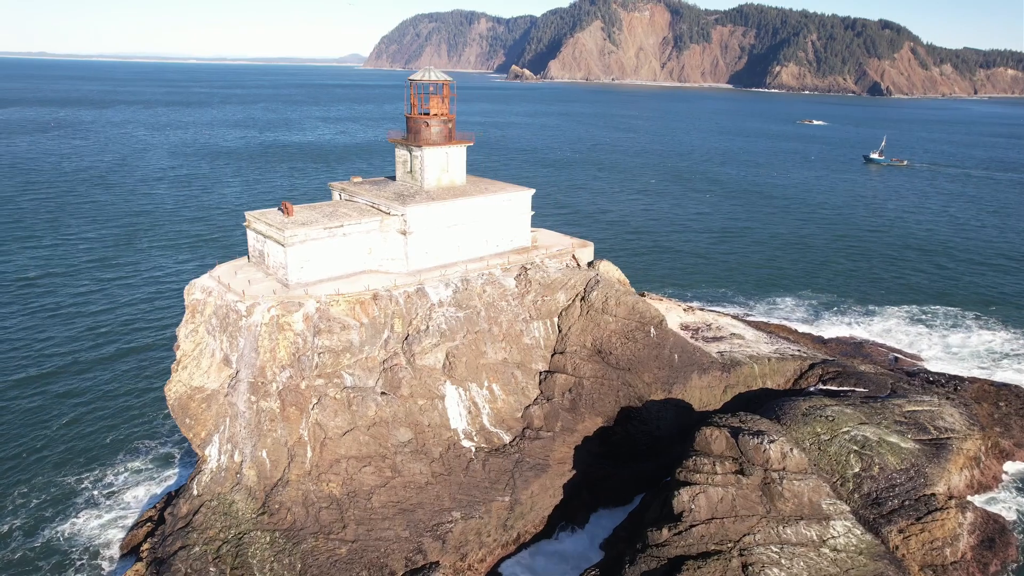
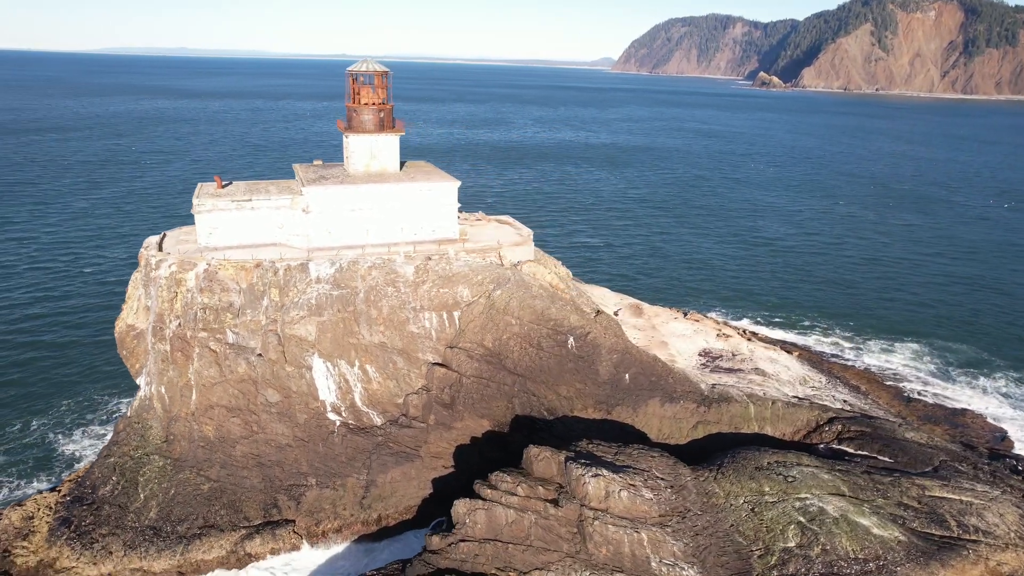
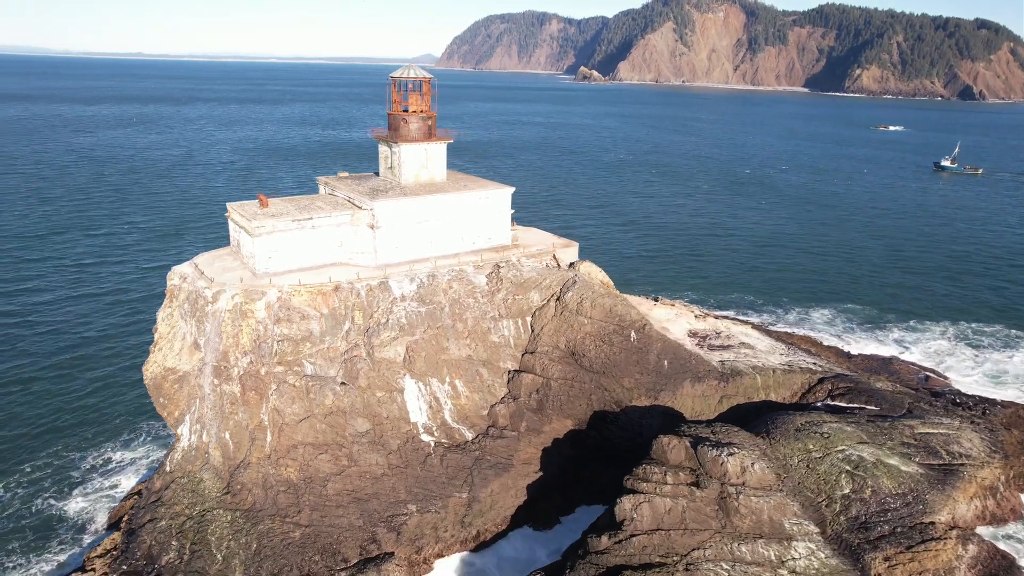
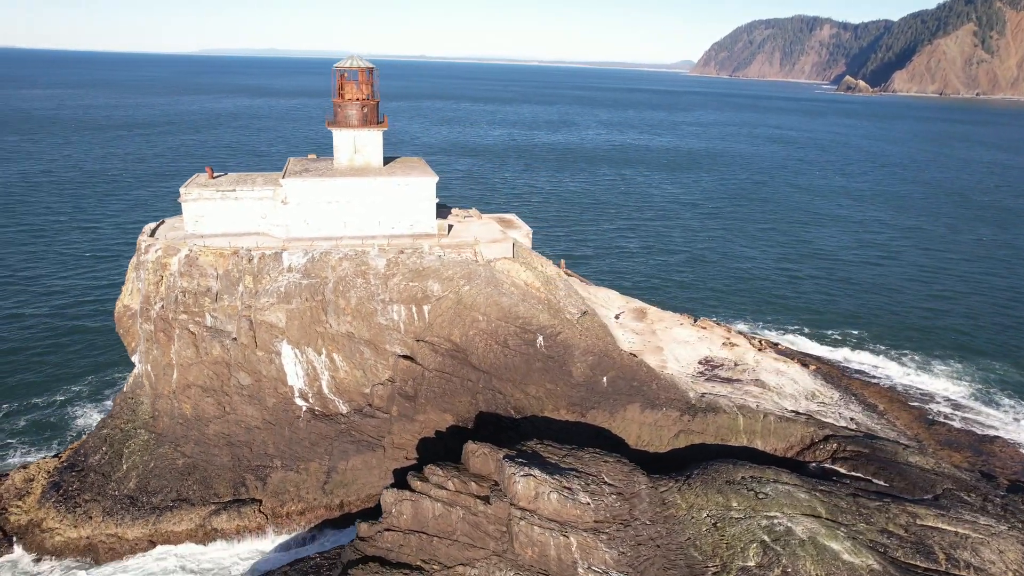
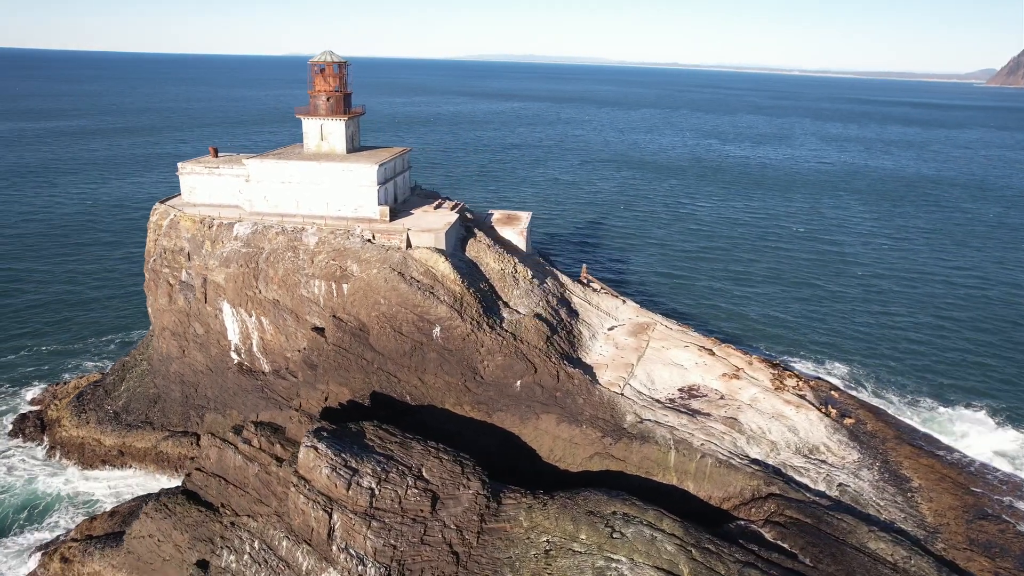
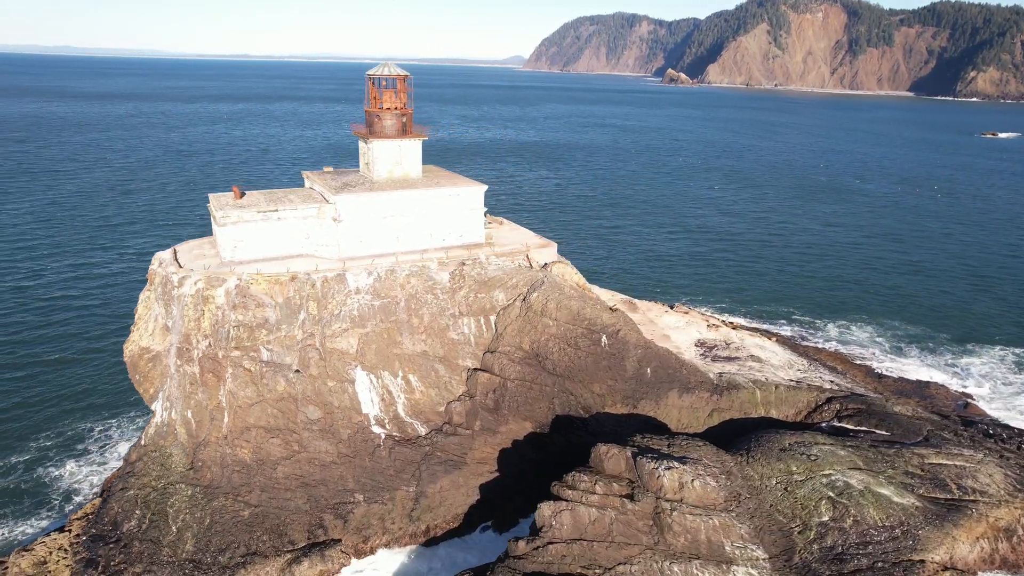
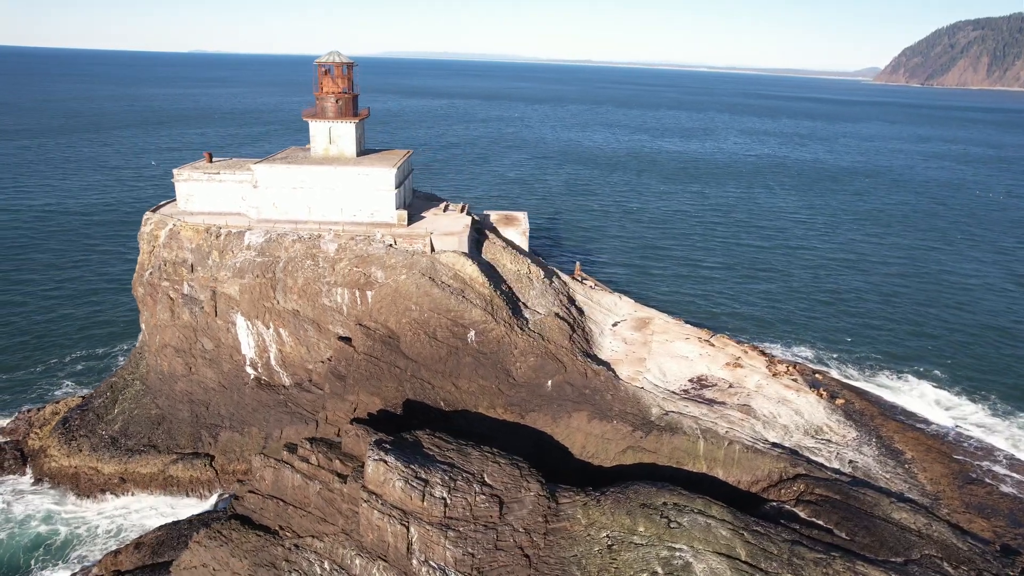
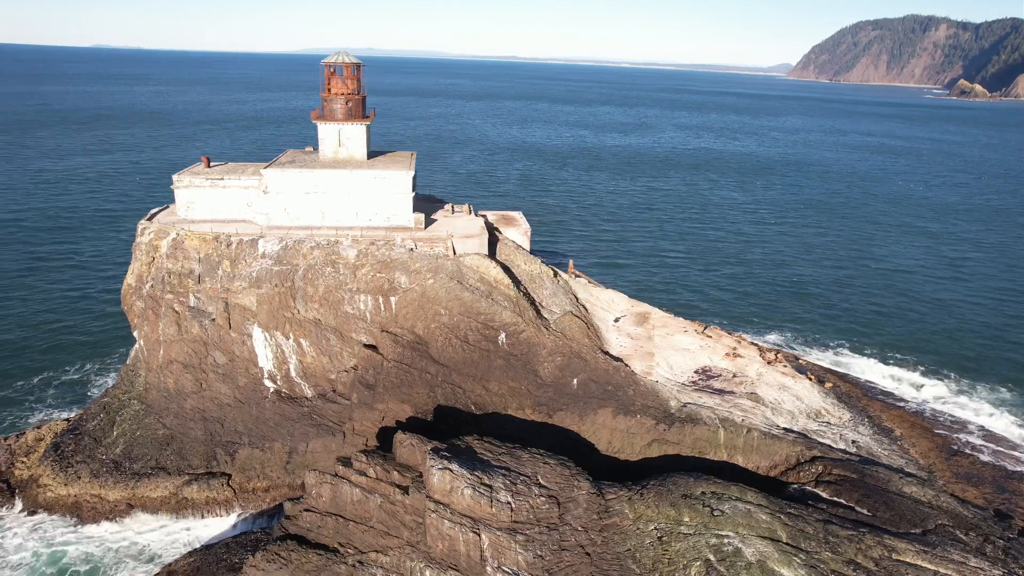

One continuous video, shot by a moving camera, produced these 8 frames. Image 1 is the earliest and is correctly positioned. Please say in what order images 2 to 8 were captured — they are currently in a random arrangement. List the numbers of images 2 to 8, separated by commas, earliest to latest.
3, 6, 2, 4, 8, 7, 5
